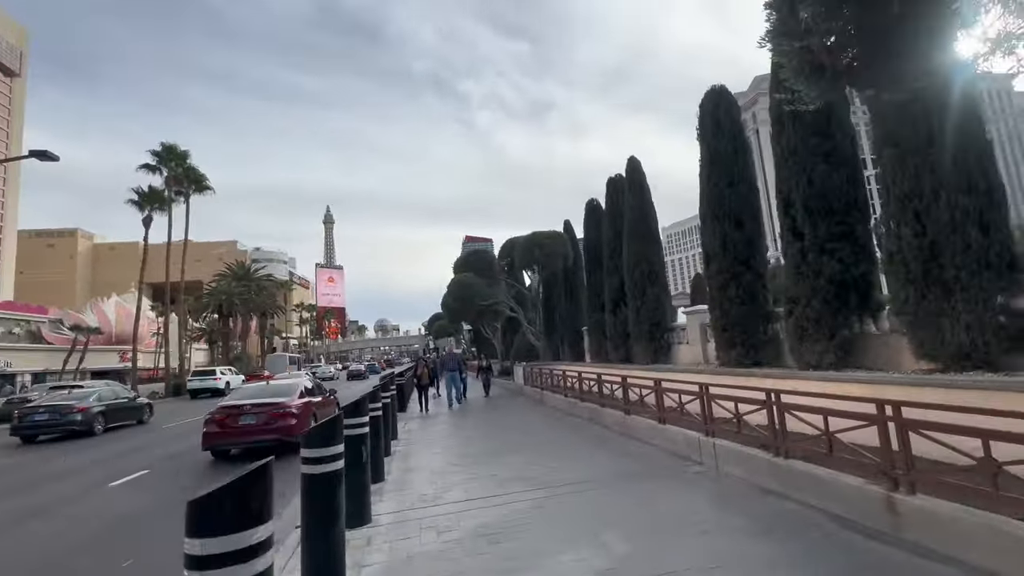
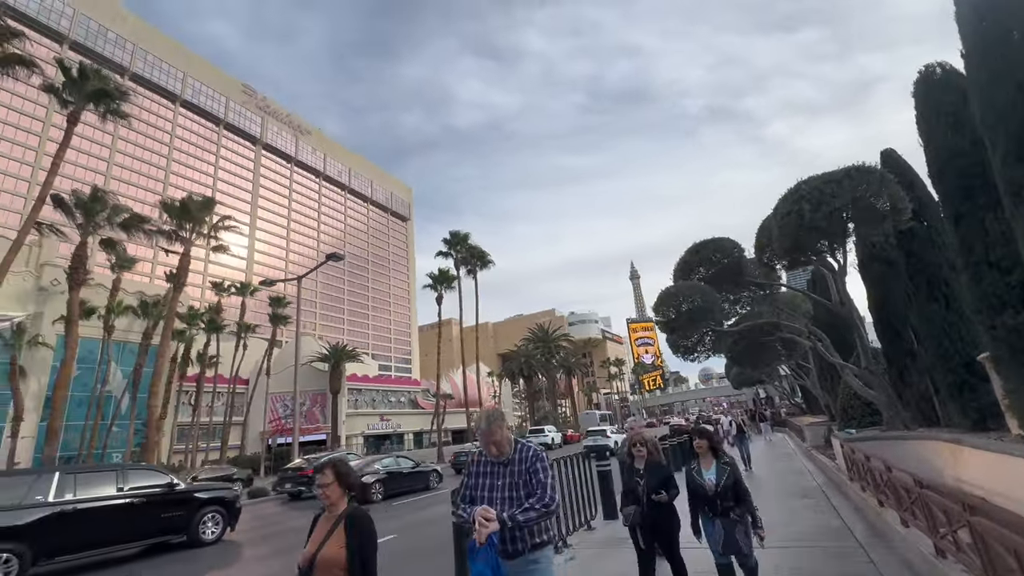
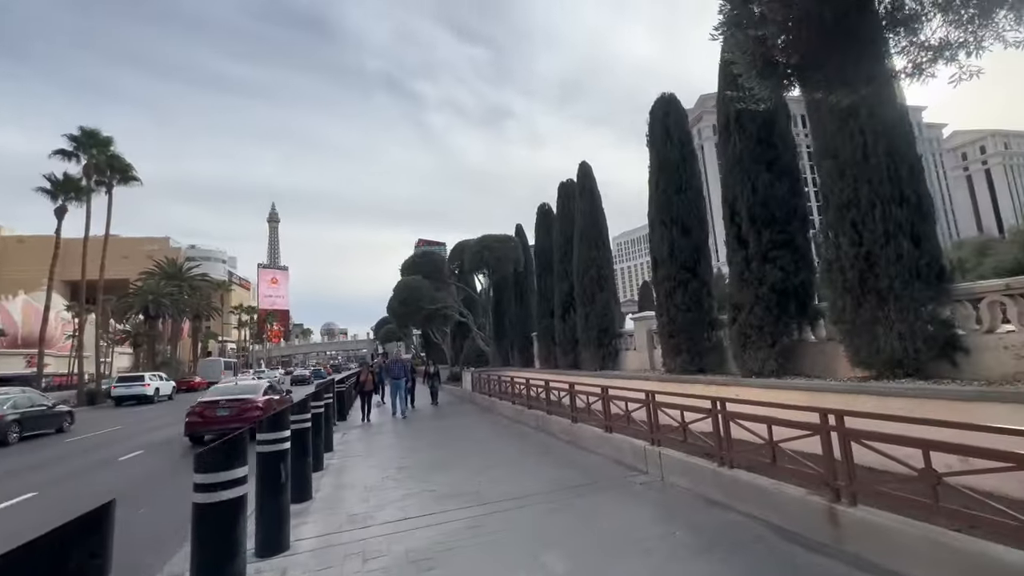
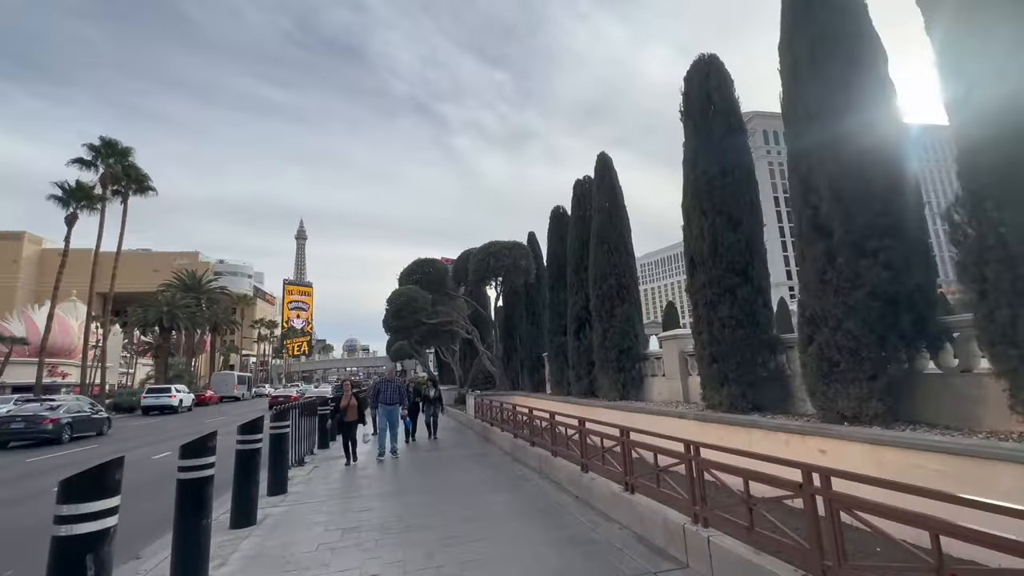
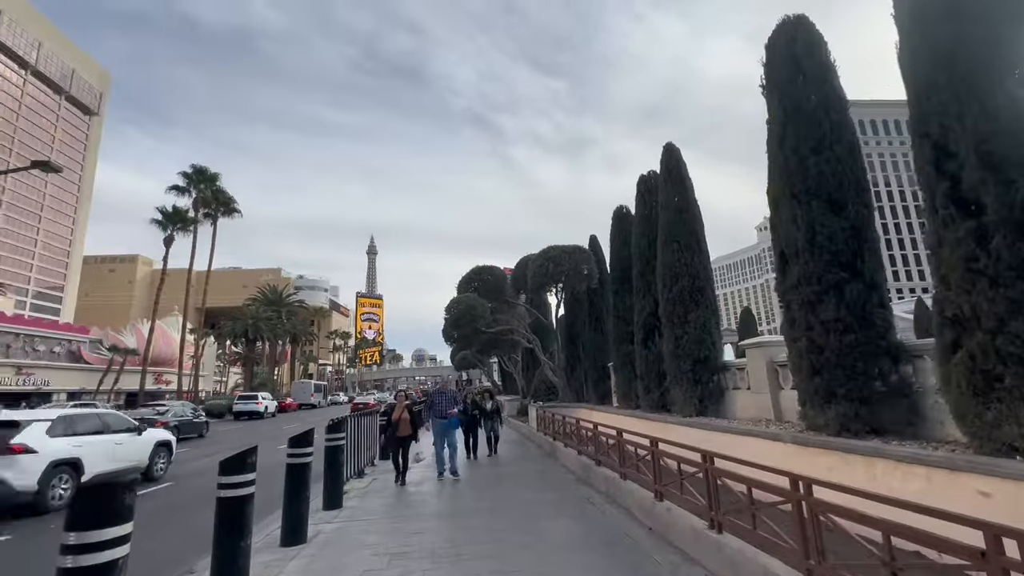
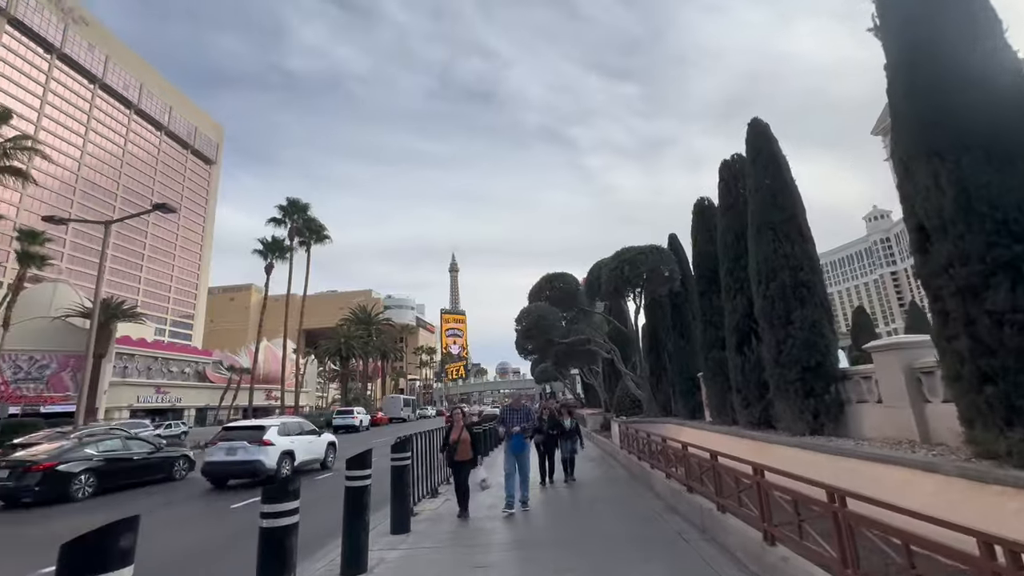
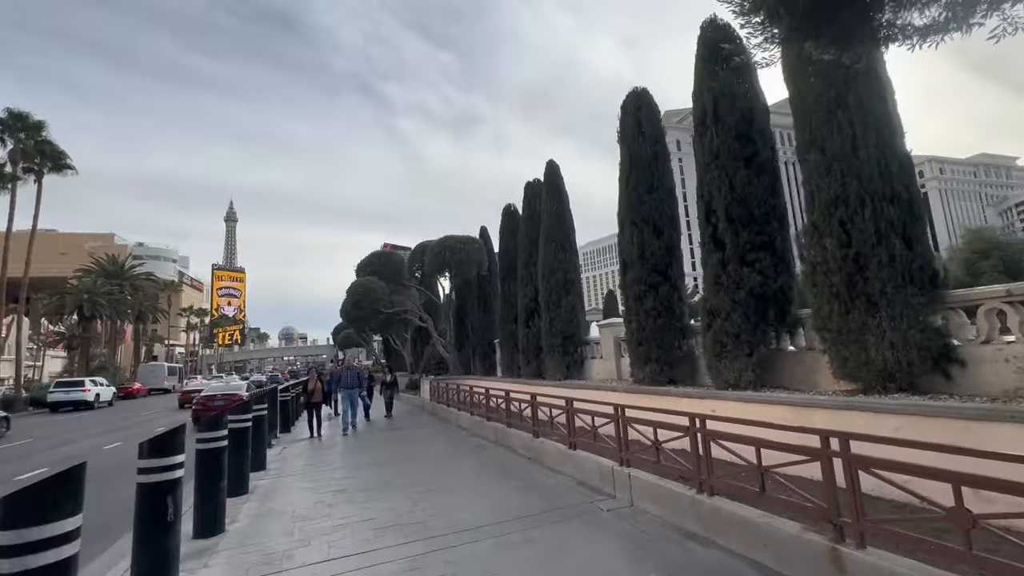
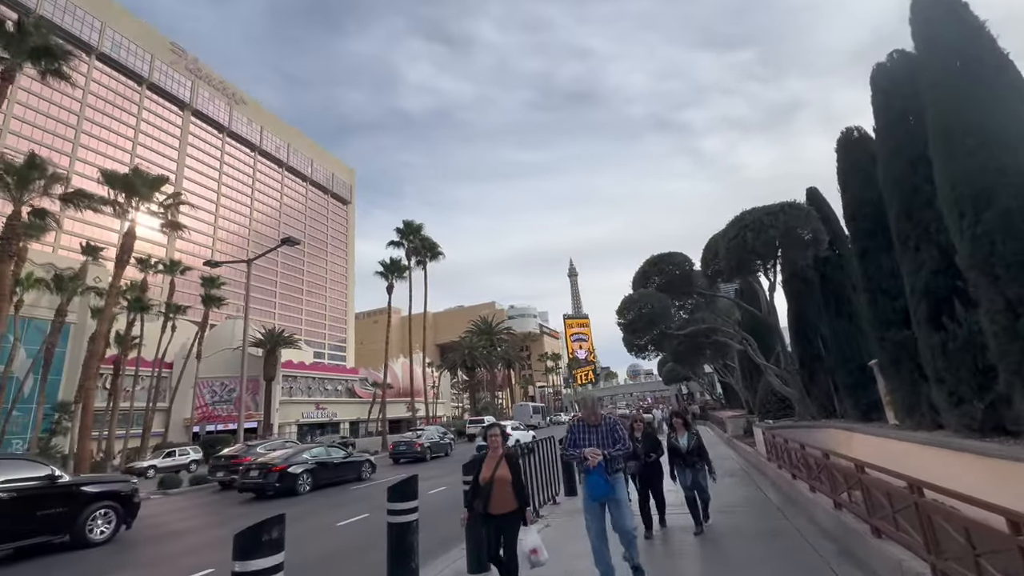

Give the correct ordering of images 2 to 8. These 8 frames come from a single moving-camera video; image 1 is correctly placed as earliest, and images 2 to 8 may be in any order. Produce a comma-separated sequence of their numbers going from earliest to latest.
3, 7, 4, 5, 6, 8, 2
